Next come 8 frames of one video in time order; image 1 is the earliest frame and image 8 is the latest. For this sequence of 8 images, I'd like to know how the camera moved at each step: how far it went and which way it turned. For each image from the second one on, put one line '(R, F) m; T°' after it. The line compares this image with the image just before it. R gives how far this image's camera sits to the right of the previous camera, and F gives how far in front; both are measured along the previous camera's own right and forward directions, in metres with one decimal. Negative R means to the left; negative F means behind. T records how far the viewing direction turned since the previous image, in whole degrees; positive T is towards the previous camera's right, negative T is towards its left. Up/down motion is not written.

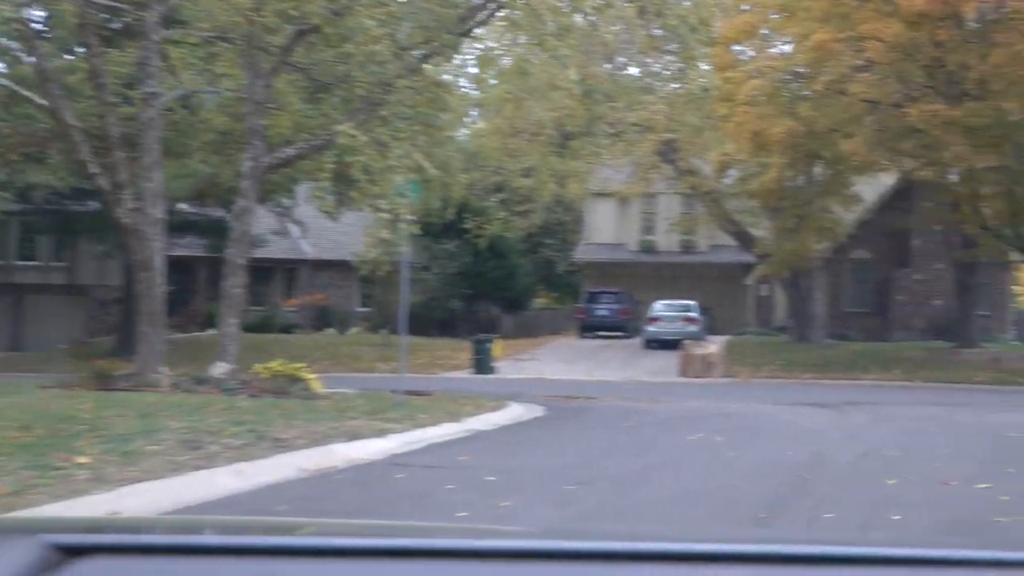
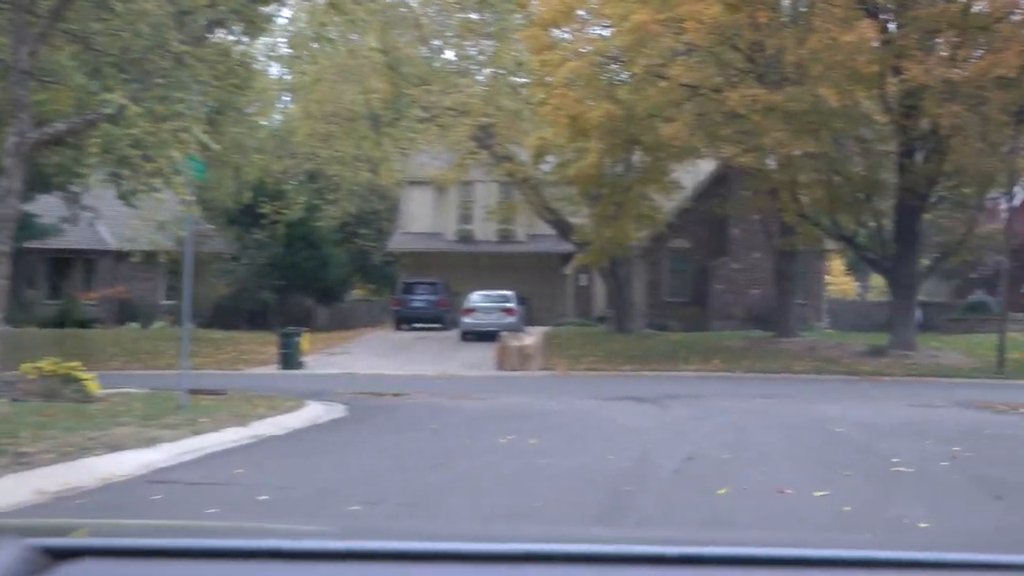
(+0.2, +1.1) m; +7°
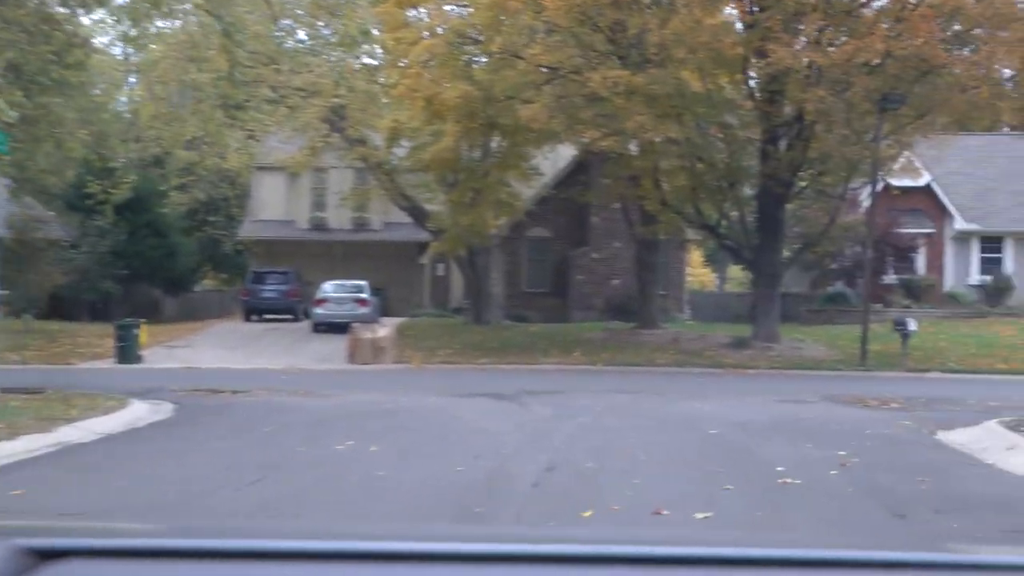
(+0.1, +1.1) m; +5°
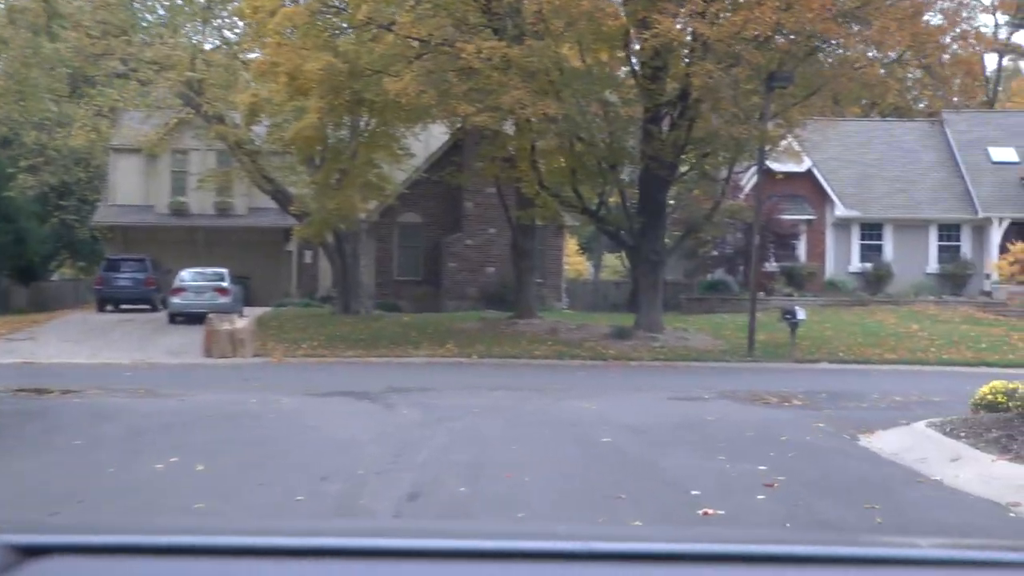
(+0.1, +1.5) m; +5°
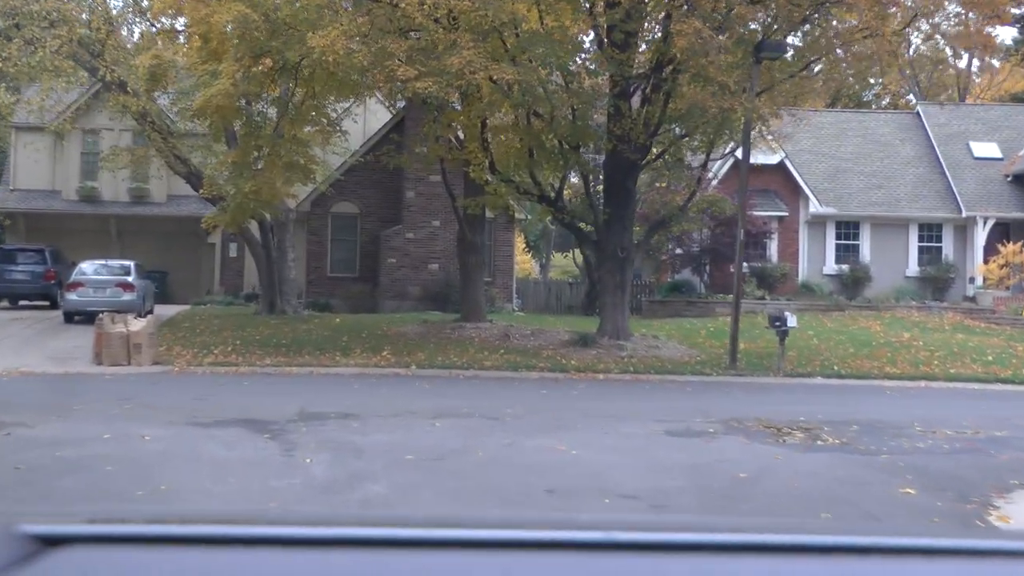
(0.0, +3.3) m; +2°
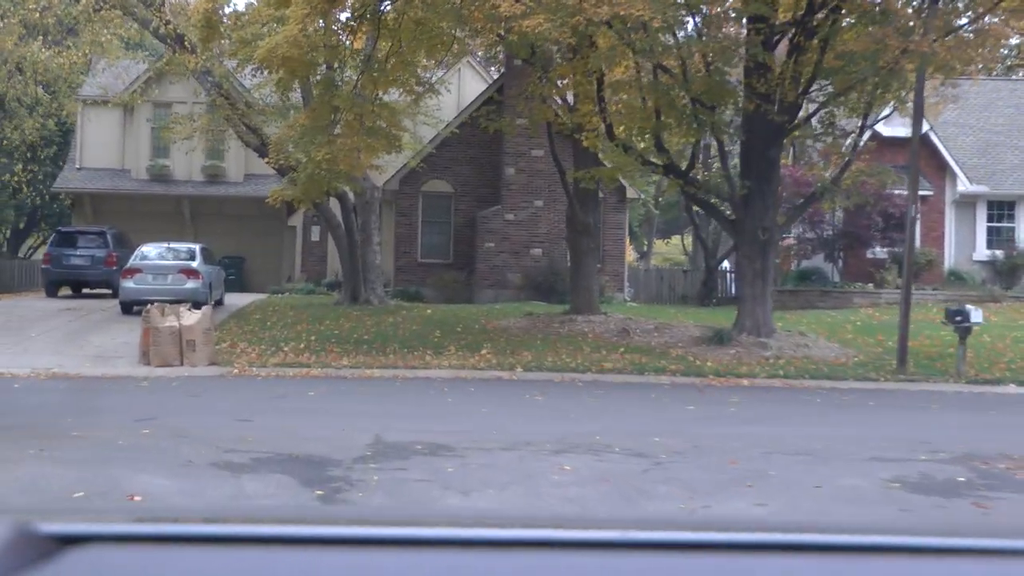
(-0.4, +3.3) m; -4°
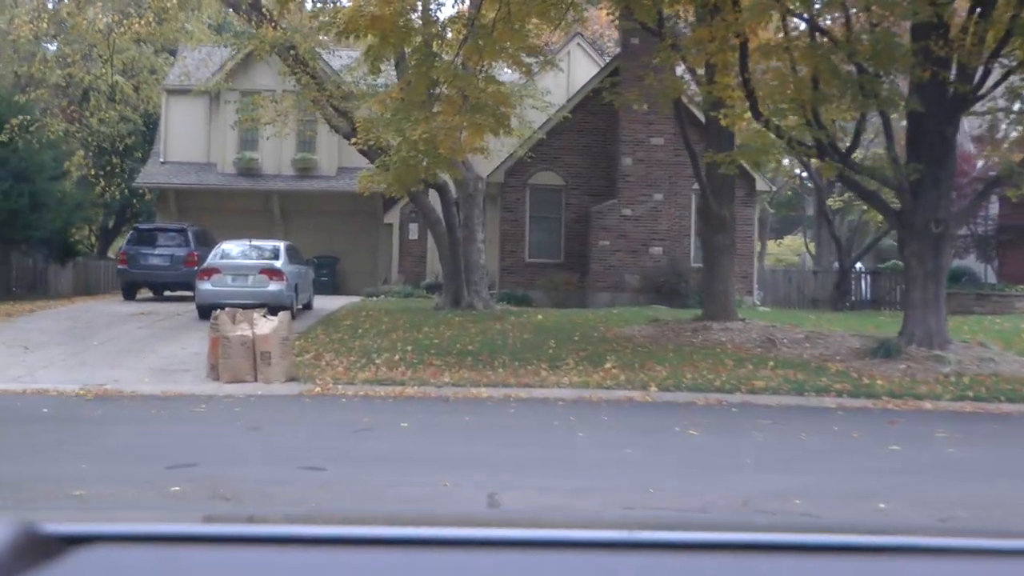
(-0.3, +2.6) m; -4°
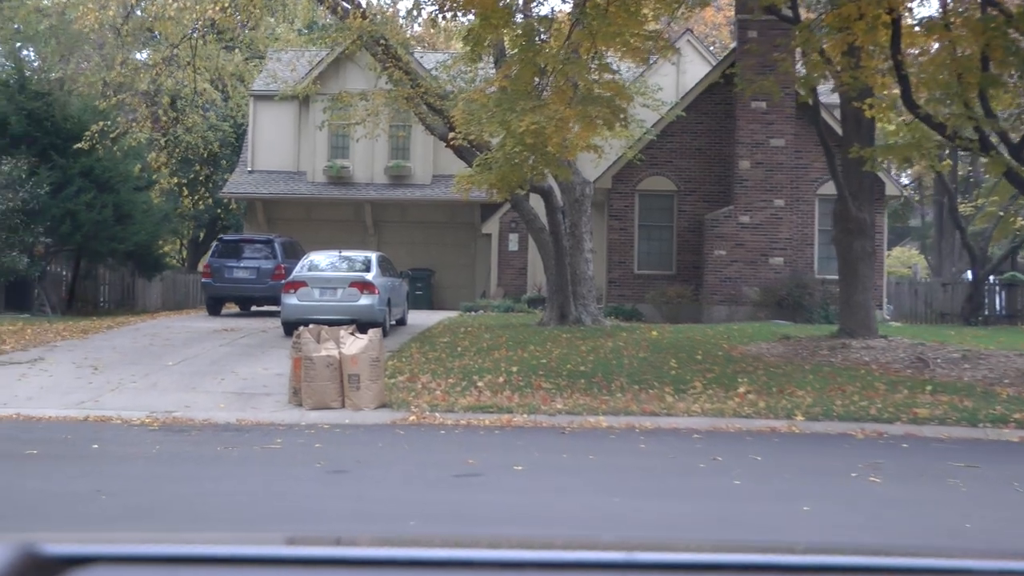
(-0.2, +1.7) m; -4°
